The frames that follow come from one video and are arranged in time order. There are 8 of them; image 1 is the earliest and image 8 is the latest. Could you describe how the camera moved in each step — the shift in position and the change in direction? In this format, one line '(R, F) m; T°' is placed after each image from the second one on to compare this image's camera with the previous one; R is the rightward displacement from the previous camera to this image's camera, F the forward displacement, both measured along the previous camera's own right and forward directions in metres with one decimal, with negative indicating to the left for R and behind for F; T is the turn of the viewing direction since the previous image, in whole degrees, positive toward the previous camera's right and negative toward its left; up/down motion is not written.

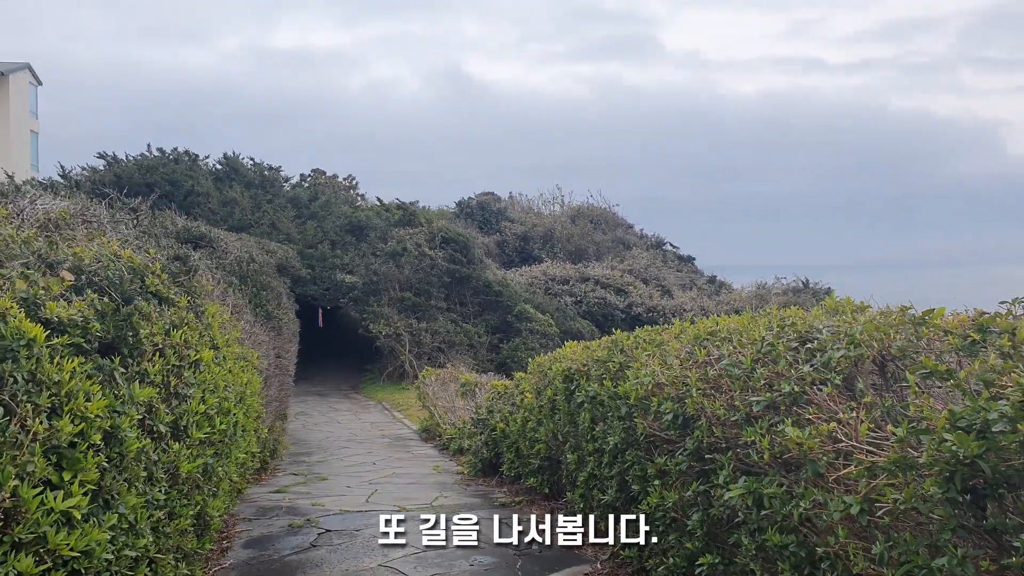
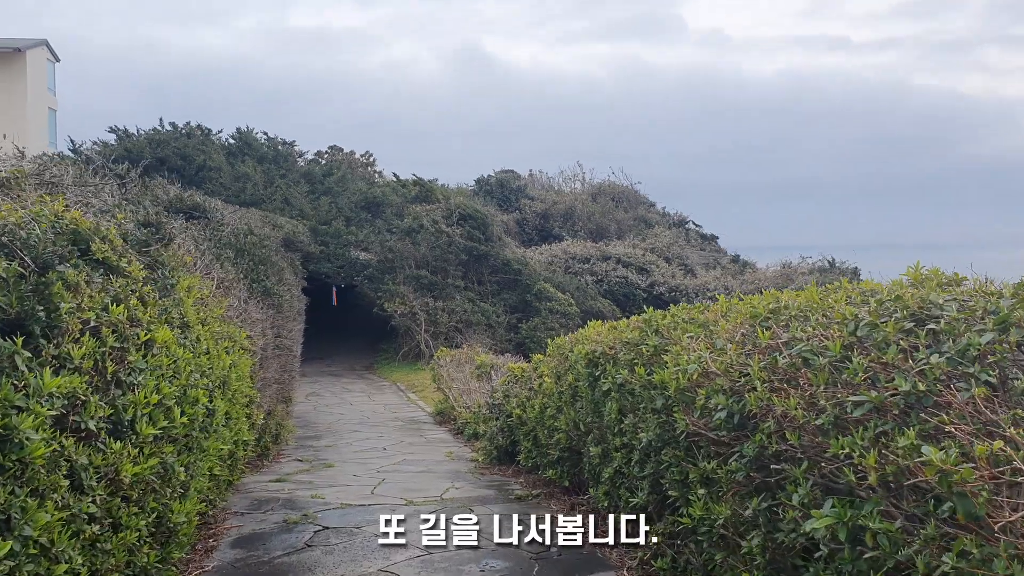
(0.0, +0.7) m; -1°
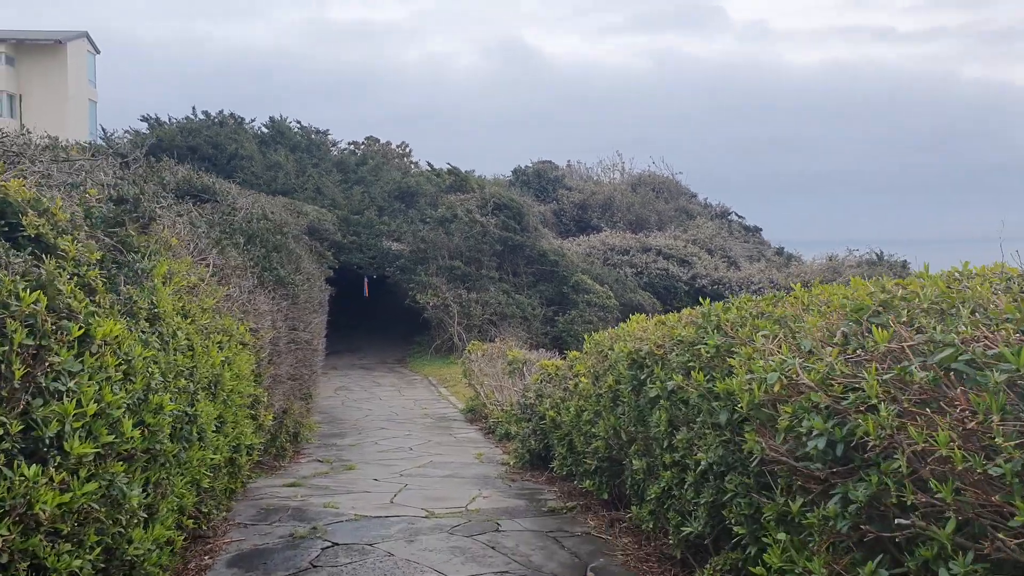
(0.0, +0.7) m; -3°
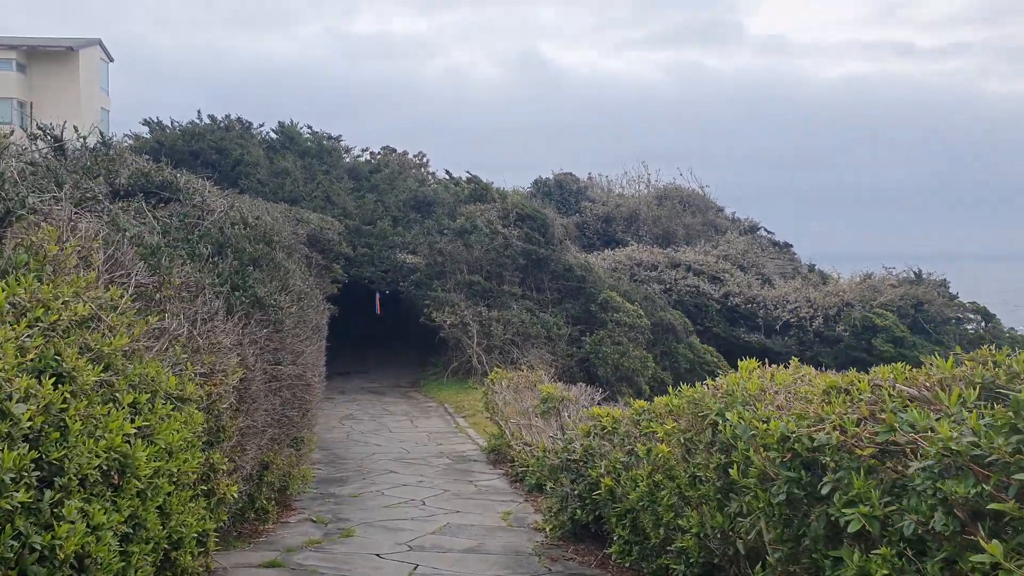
(-0.2, +1.6) m; -1°
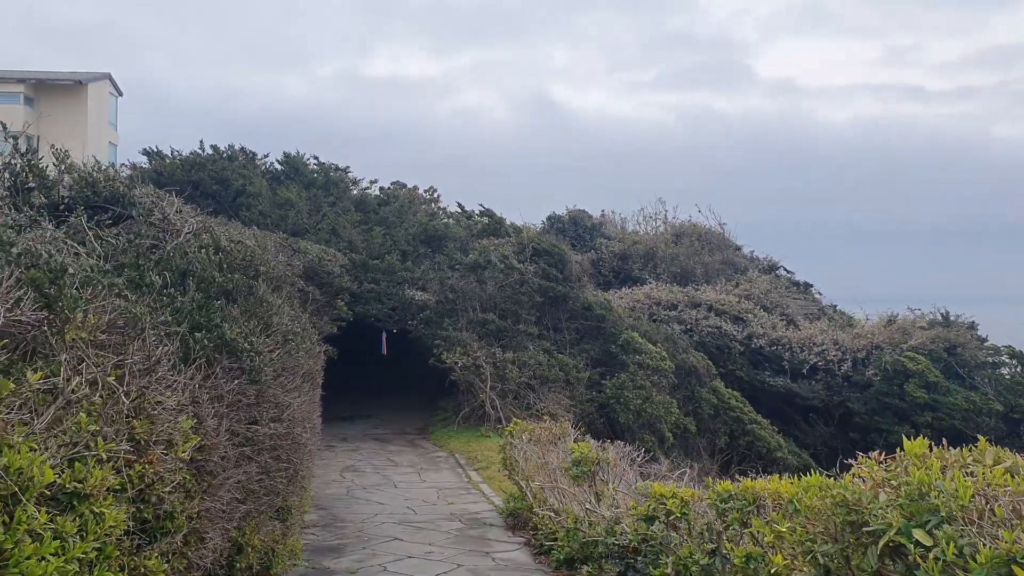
(-0.2, +1.2) m; -1°
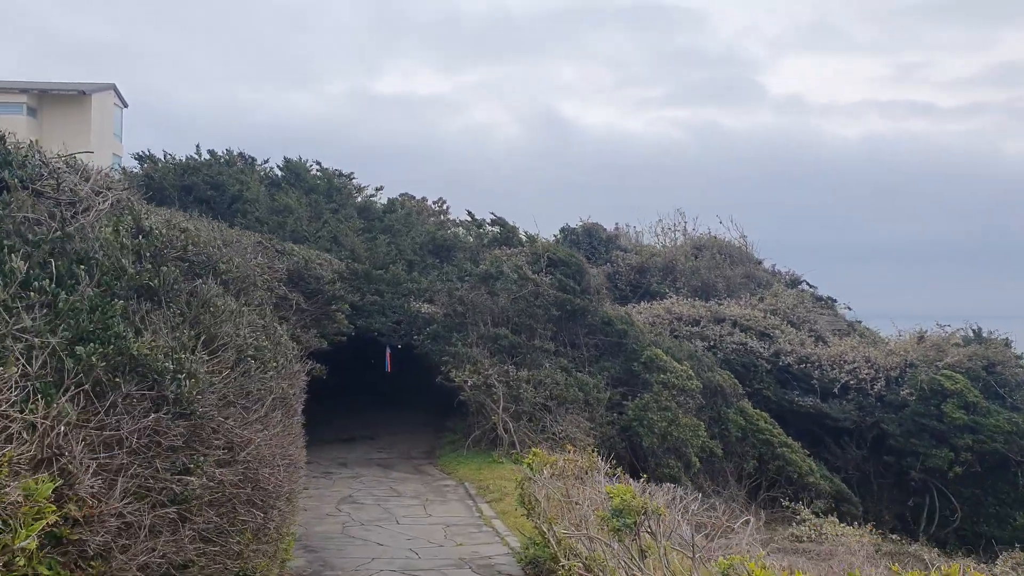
(-0.1, +1.4) m; -1°
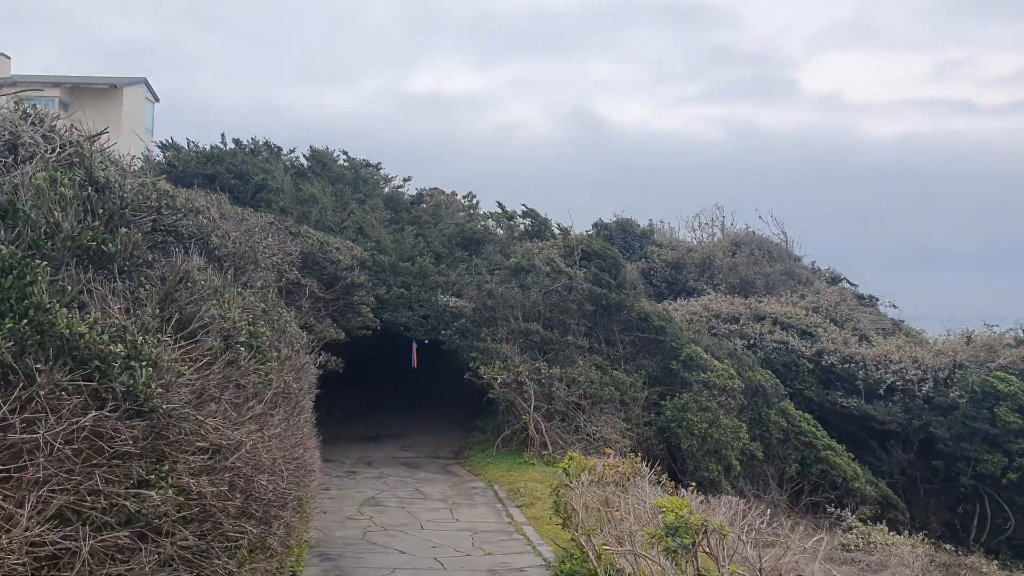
(-0.1, +0.7) m; -2°
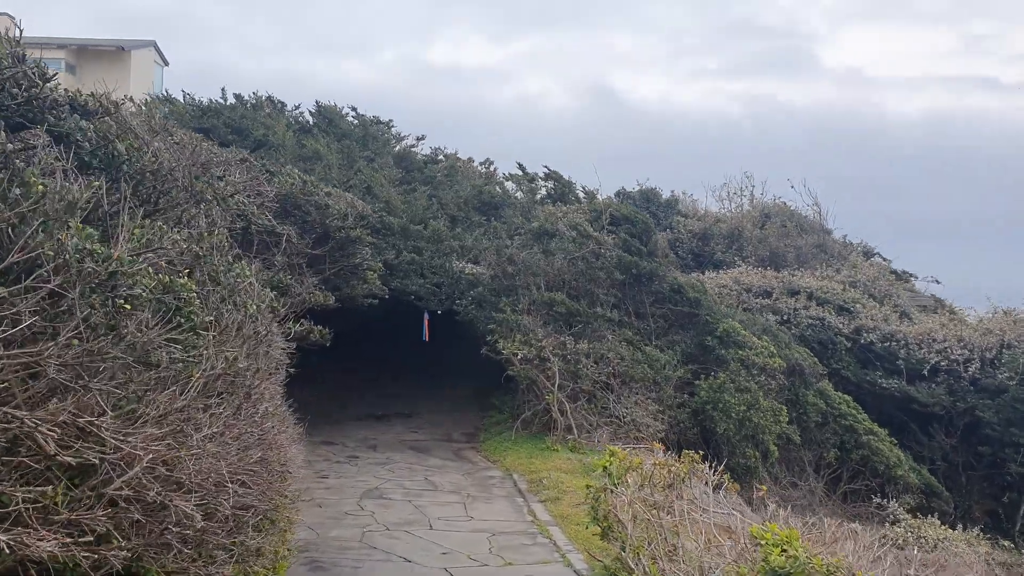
(-0.1, +1.4) m; -1°
